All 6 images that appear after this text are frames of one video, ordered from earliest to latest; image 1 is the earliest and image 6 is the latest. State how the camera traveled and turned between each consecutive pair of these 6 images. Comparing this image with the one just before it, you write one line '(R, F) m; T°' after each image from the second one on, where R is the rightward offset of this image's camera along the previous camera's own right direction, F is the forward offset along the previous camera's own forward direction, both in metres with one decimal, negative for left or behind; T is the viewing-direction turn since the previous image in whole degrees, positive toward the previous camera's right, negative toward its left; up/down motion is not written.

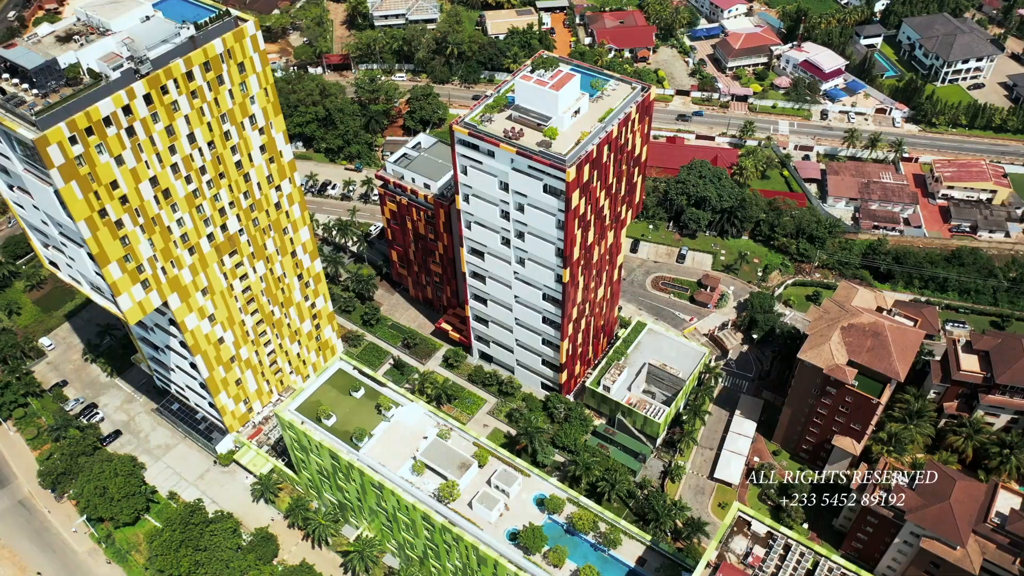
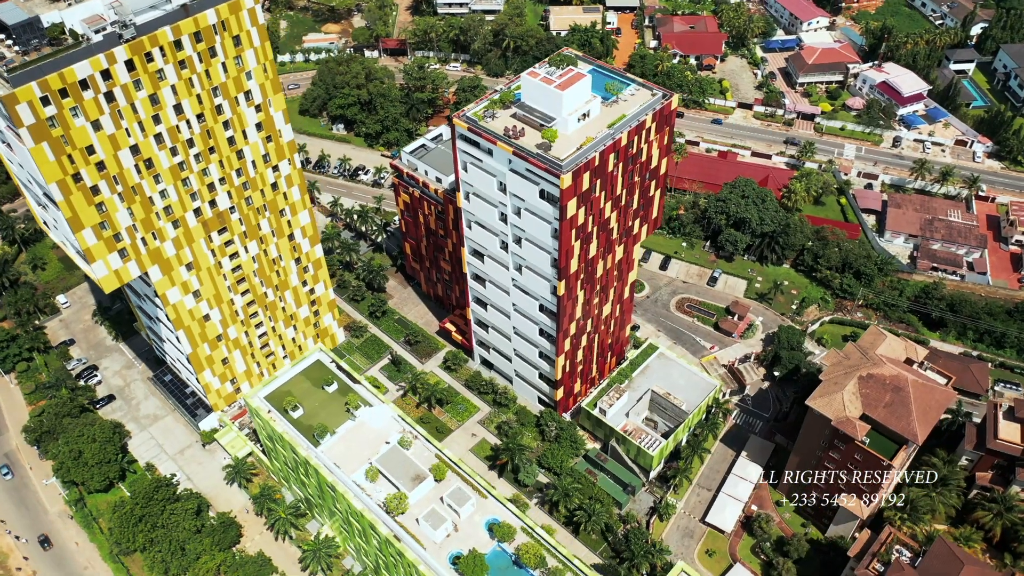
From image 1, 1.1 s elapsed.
(+10.2, +5.9) m; -6°
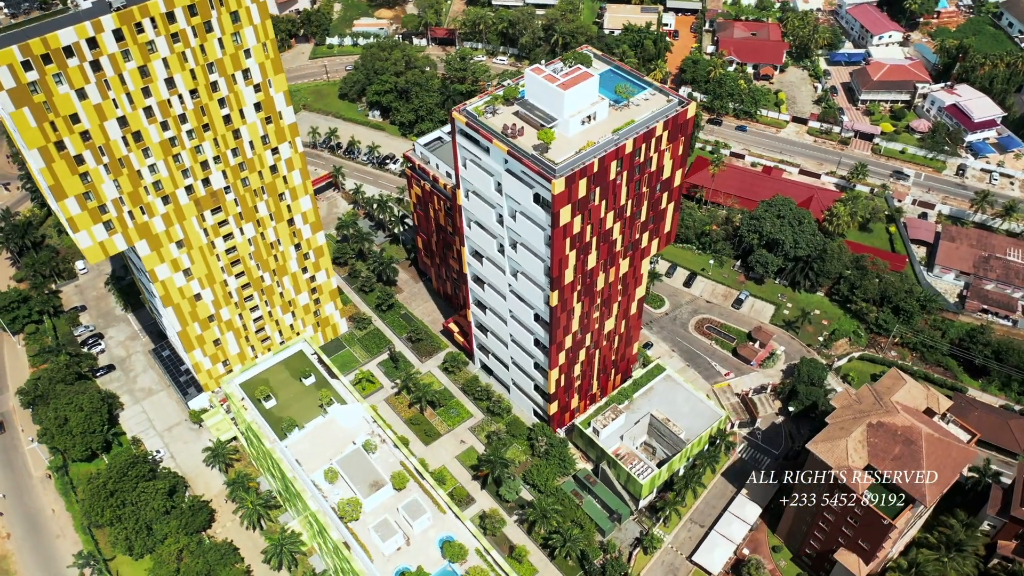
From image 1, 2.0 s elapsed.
(+8.2, +4.9) m; -5°
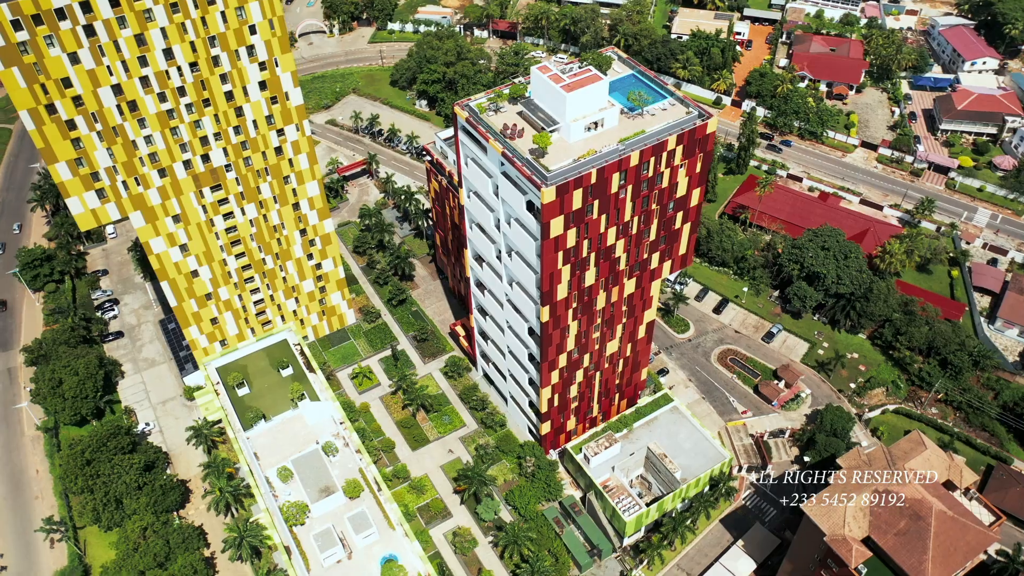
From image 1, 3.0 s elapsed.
(+8.9, +5.6) m; -6°
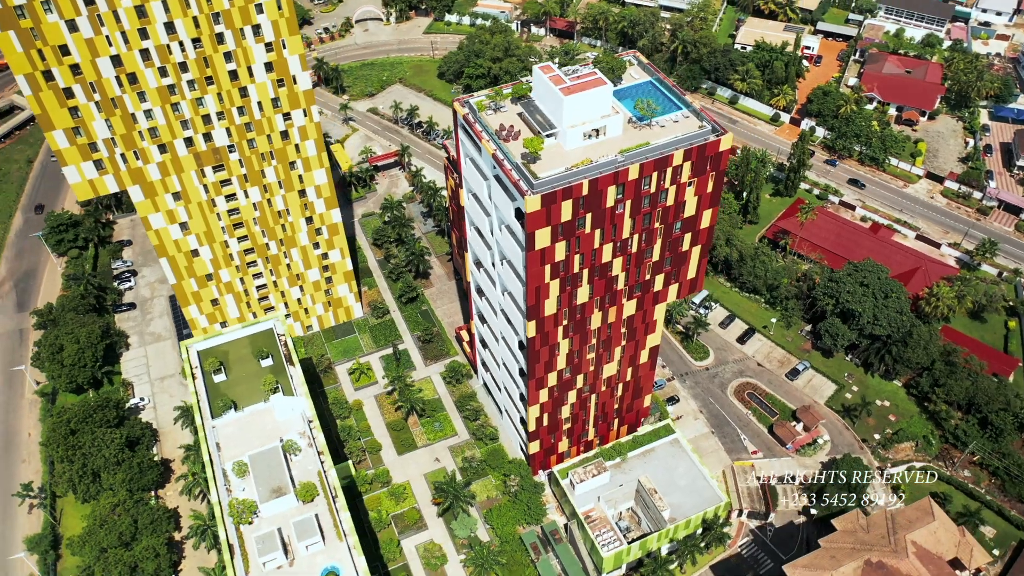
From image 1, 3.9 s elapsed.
(+7.9, +4.9) m; -5°
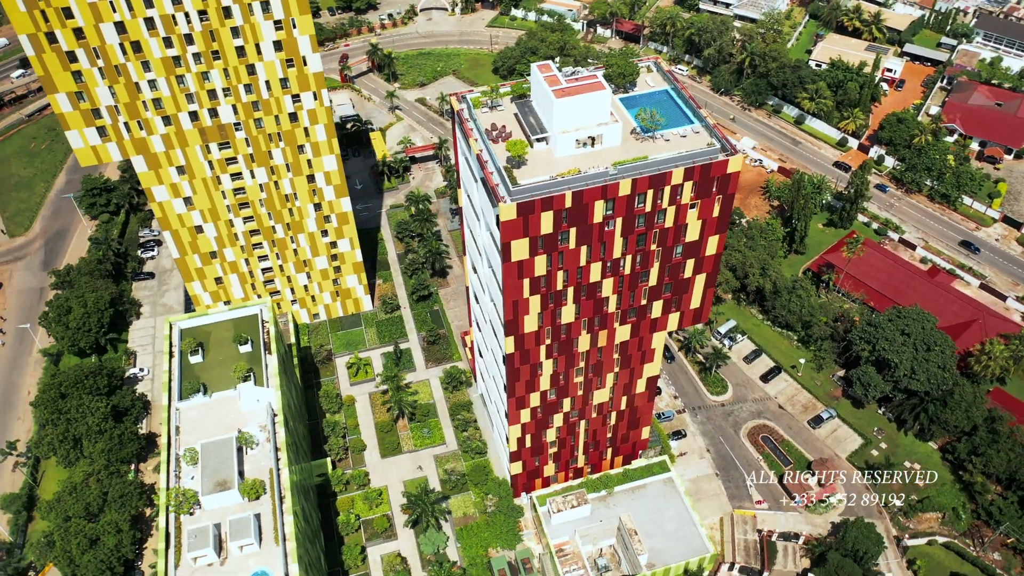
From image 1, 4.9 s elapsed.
(+8.5, +5.3) m; -6°
